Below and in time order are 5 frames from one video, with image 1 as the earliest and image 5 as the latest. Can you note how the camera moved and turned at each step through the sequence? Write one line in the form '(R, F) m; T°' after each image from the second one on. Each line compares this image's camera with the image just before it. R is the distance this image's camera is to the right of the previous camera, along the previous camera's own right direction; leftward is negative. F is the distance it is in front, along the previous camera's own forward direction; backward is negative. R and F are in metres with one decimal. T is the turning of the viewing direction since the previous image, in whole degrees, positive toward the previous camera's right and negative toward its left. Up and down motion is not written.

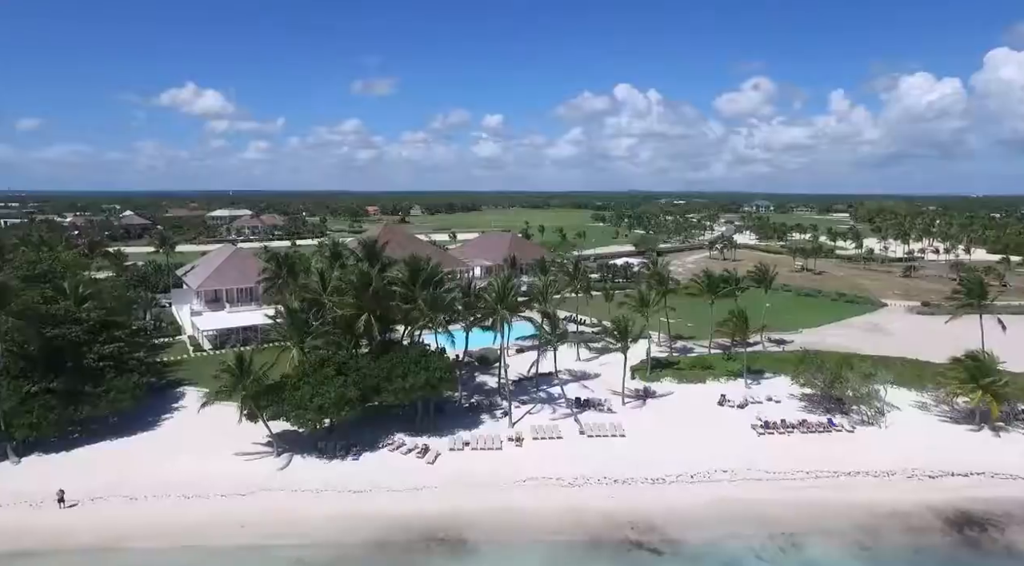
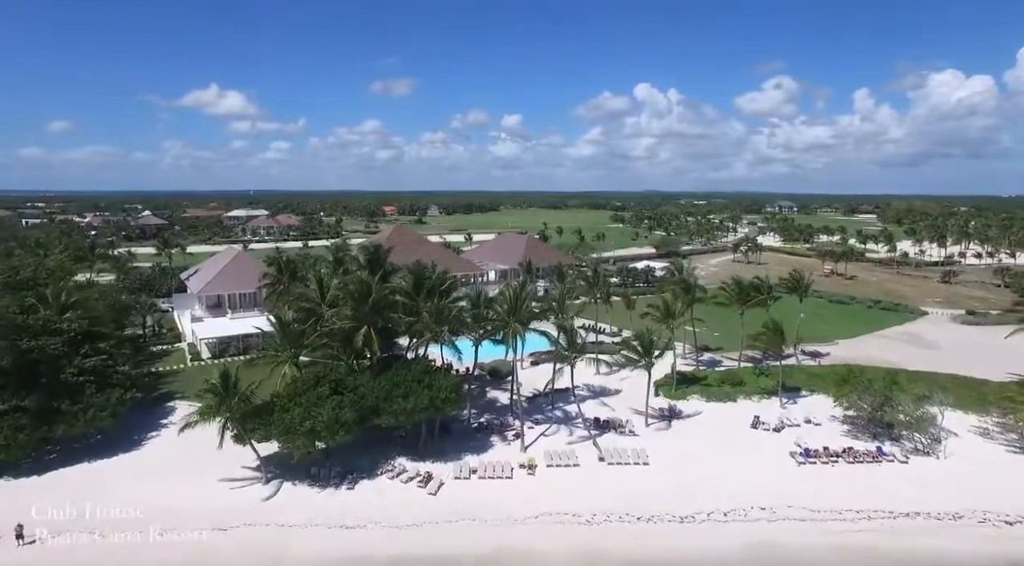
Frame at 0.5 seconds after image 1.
(+0.3, +3.2) m; -2°
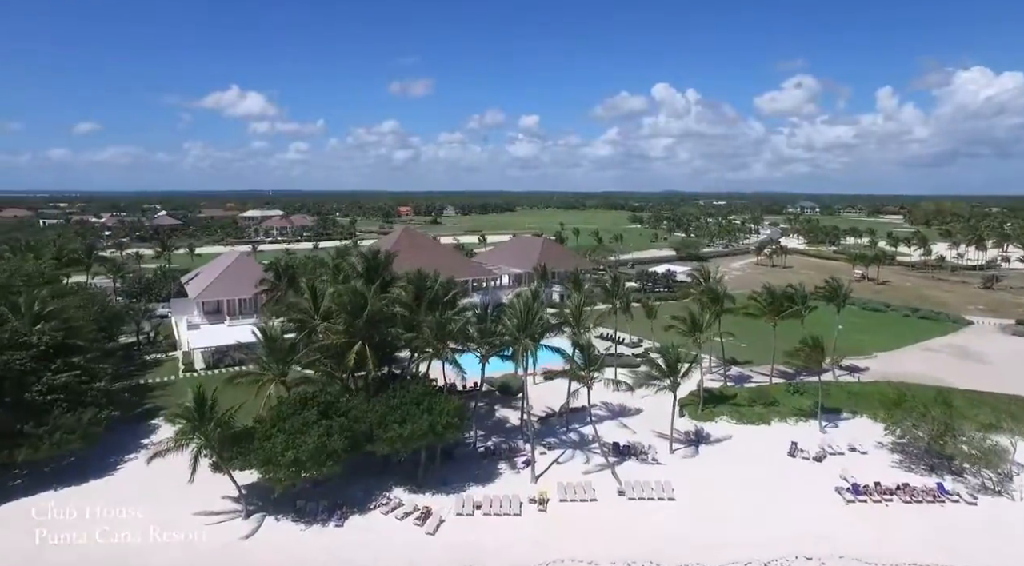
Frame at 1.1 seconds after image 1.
(+0.3, +3.4) m; -1°
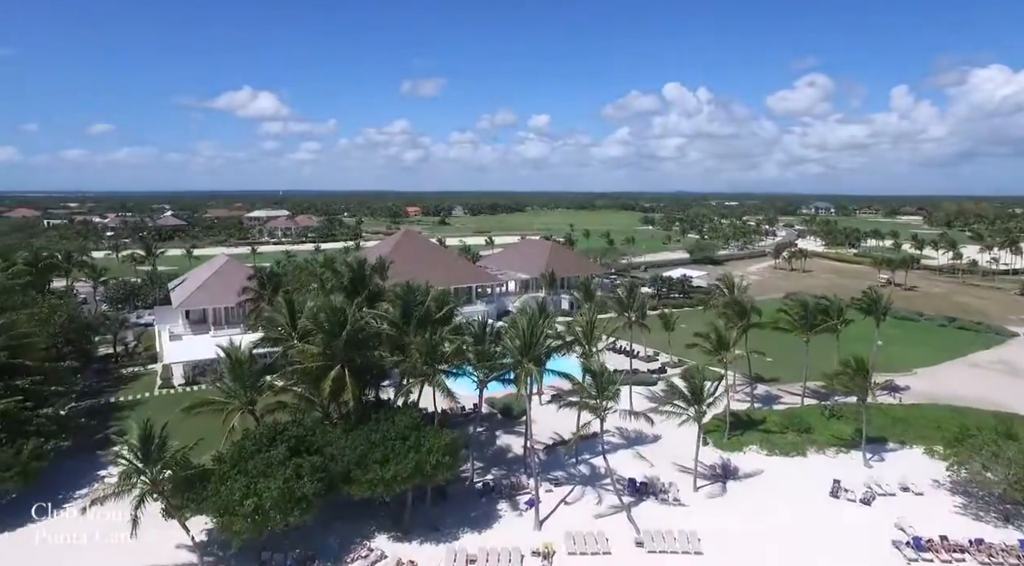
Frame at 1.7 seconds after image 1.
(+0.3, +4.0) m; -1°
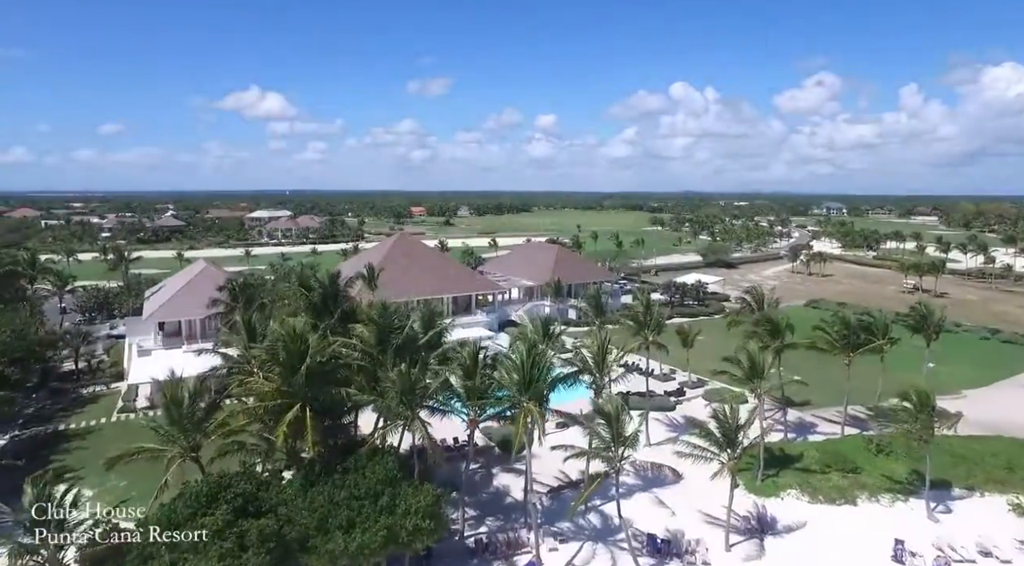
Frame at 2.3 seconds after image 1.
(+0.3, +4.7) m; -1°
